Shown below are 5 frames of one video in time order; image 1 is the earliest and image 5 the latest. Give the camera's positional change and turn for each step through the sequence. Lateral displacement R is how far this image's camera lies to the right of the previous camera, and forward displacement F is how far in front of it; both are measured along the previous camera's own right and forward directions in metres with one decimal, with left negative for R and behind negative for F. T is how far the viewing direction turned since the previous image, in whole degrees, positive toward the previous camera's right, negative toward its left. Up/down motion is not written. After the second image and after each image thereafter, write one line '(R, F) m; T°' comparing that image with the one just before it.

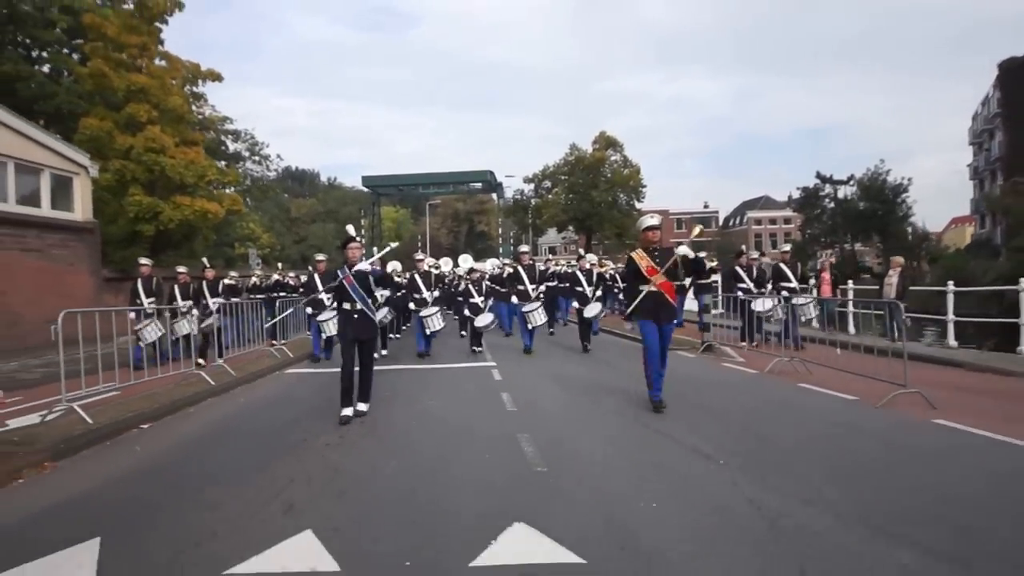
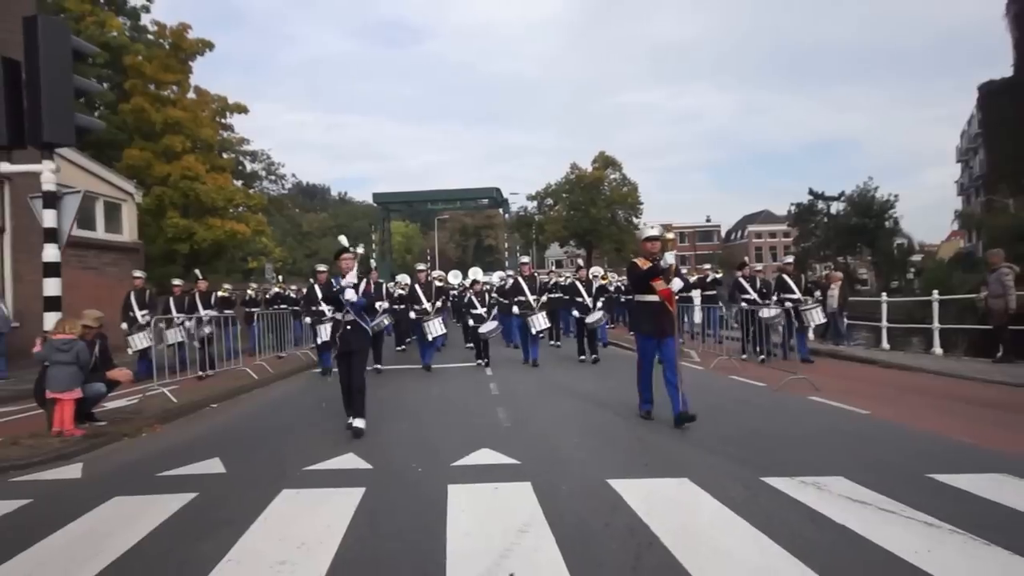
(+0.3, -2.6) m; -1°
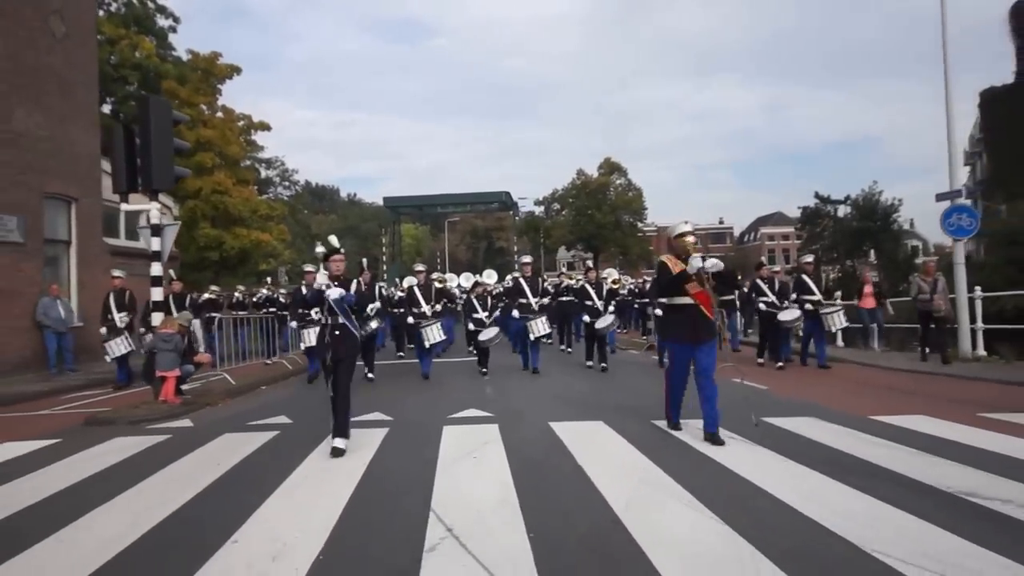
(+0.4, -2.7) m; -1°
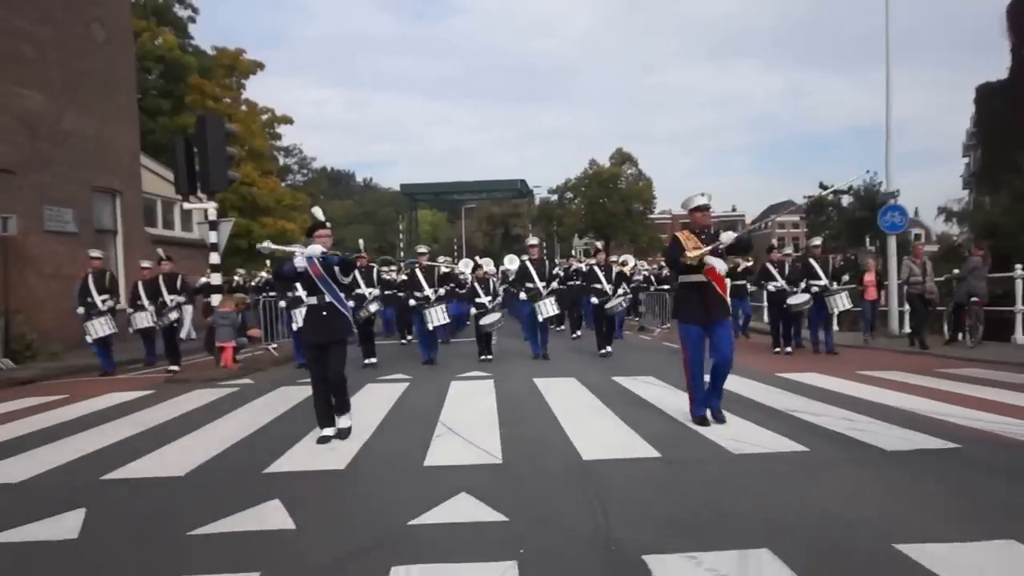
(+0.3, -2.1) m; -1°
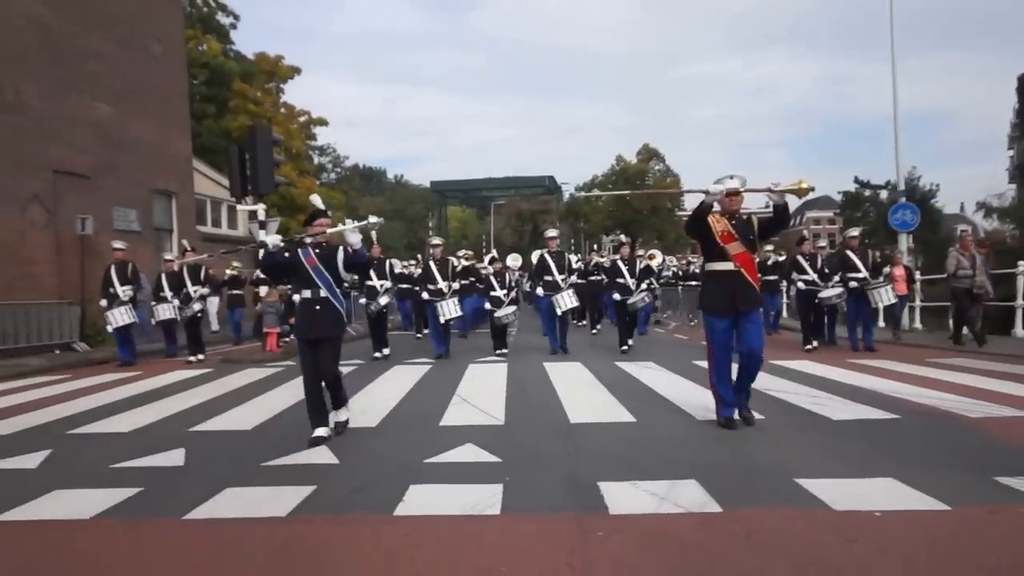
(+0.2, -1.3) m; -2°
